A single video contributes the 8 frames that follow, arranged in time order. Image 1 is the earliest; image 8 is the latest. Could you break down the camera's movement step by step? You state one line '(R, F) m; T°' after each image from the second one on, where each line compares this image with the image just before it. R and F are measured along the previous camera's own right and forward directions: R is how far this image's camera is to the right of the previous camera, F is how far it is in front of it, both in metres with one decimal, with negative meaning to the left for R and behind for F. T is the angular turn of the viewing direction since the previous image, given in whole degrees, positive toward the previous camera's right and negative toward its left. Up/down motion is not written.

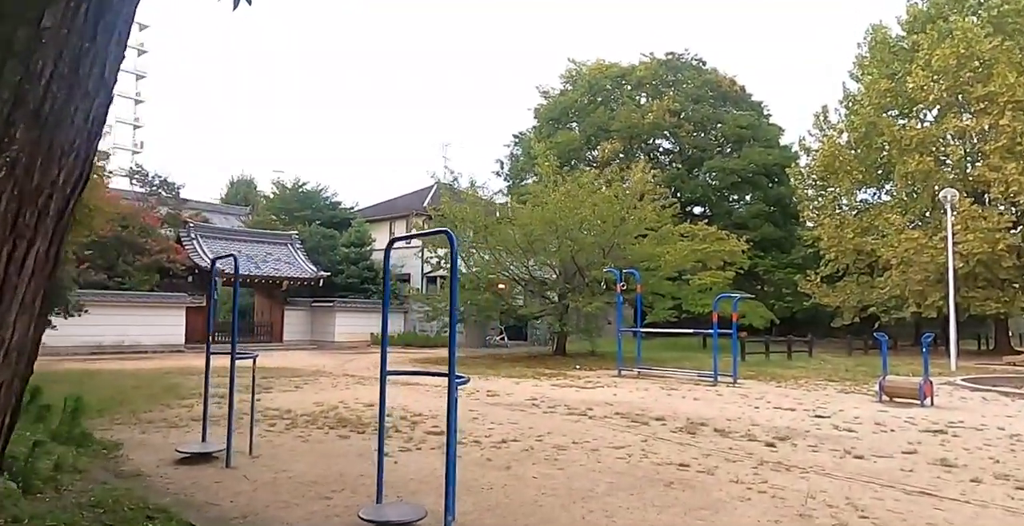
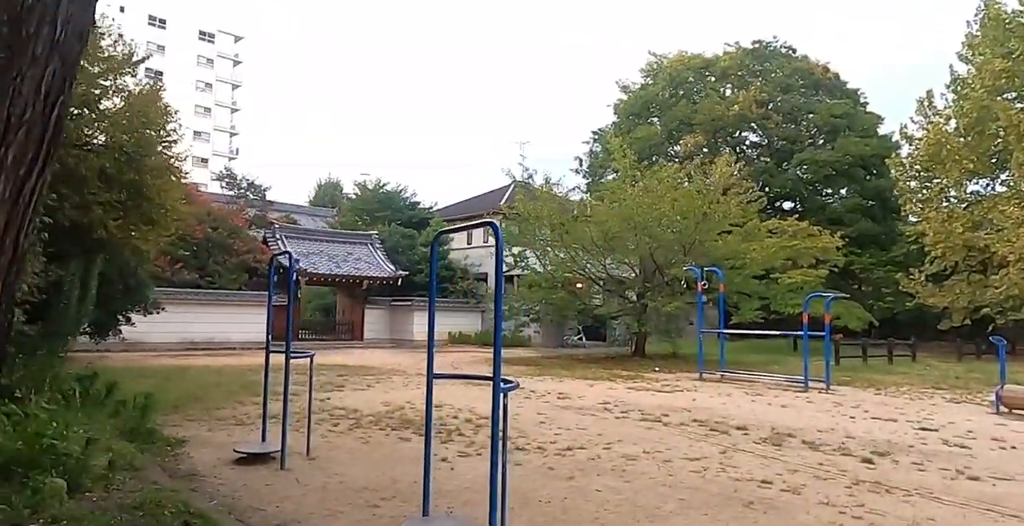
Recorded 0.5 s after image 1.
(+0.2, +0.4) m; -7°
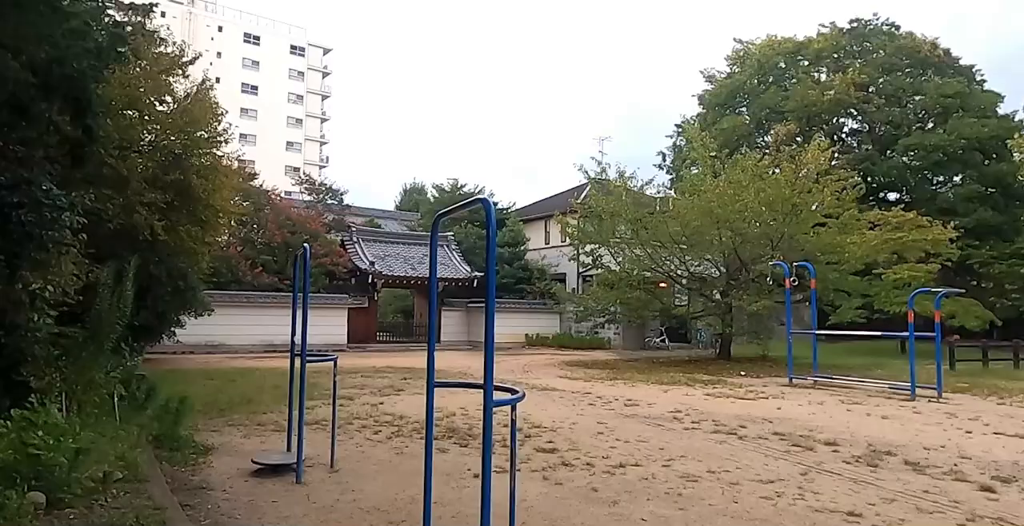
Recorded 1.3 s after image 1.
(+0.4, +0.7) m; -7°
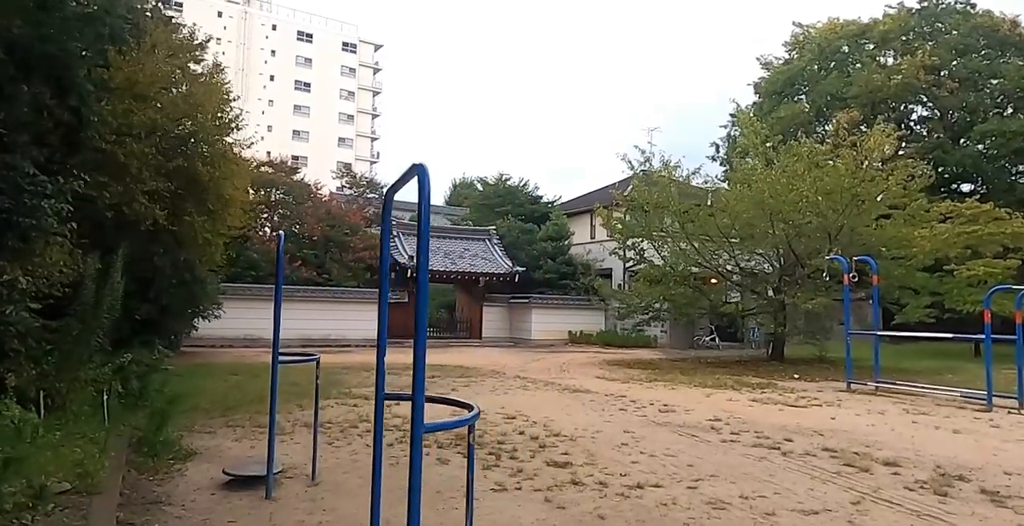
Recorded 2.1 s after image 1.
(+0.4, +0.7) m; -4°
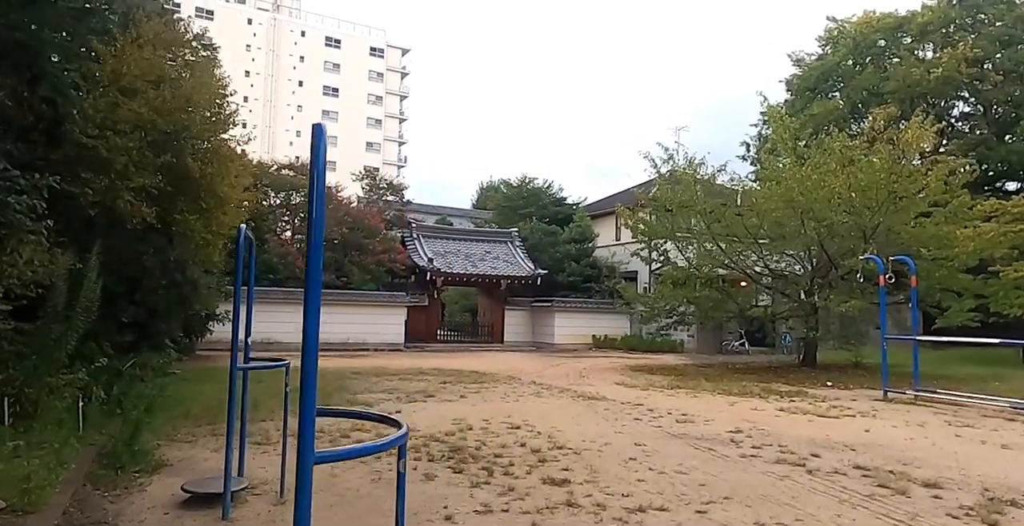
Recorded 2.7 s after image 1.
(+0.3, +0.5) m; -3°
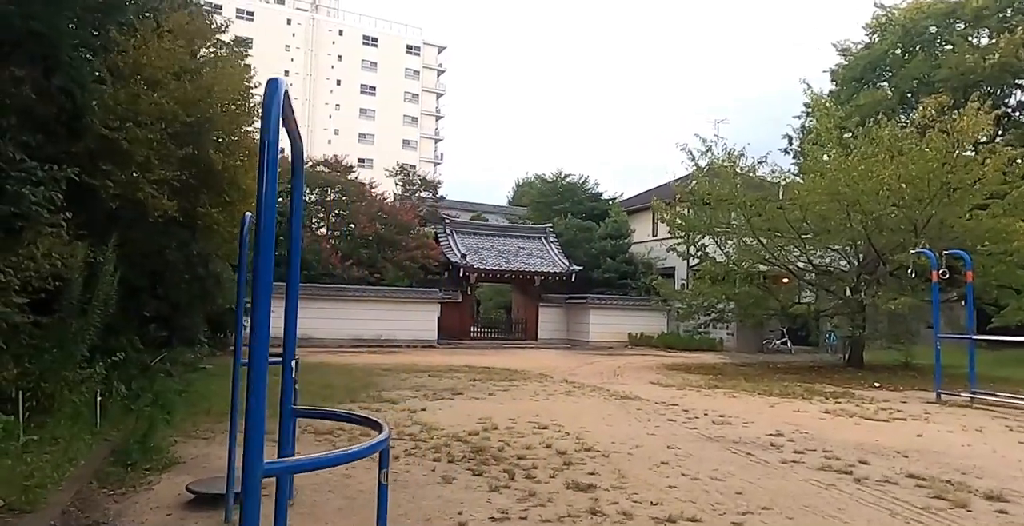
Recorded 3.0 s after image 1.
(+0.1, +0.3) m; -3°
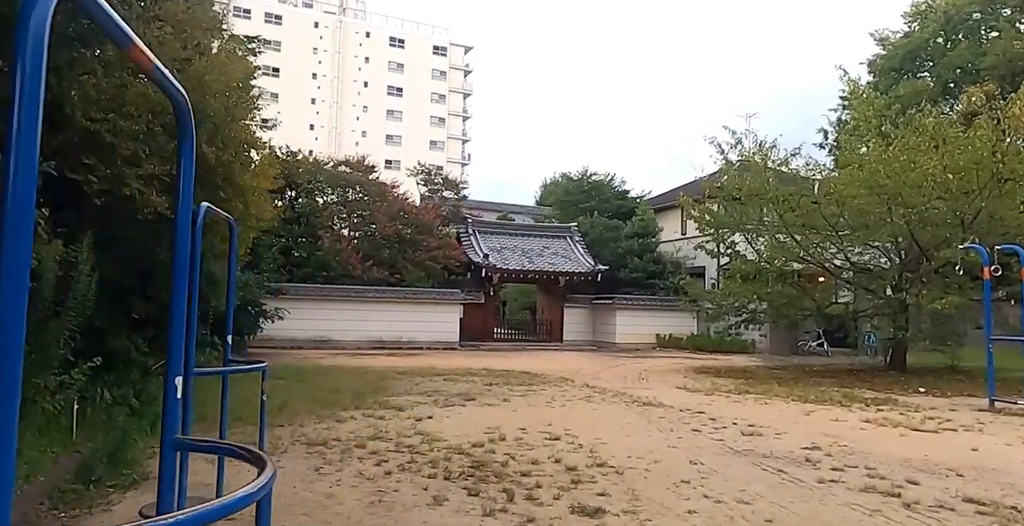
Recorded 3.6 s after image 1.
(+0.2, +0.5) m; -3°
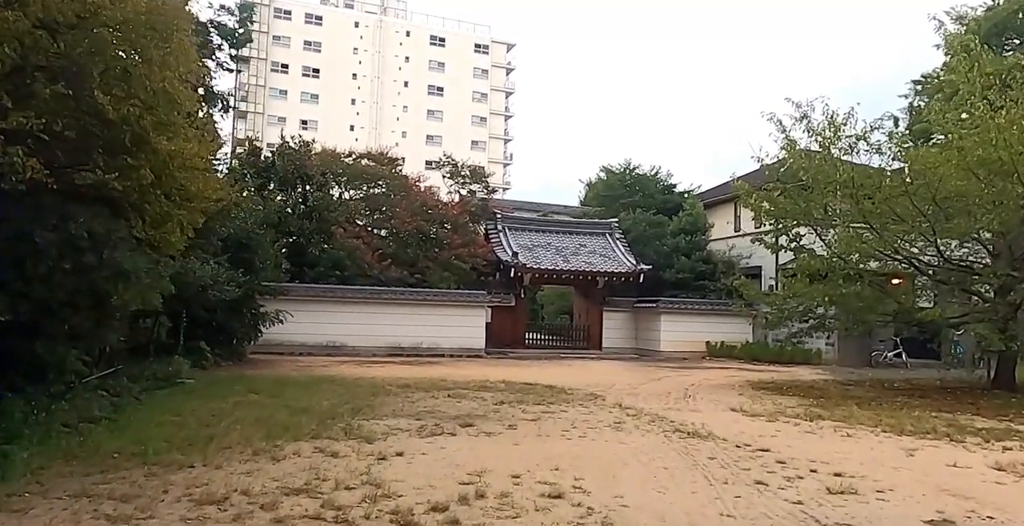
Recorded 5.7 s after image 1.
(+0.4, +1.9) m; -4°
